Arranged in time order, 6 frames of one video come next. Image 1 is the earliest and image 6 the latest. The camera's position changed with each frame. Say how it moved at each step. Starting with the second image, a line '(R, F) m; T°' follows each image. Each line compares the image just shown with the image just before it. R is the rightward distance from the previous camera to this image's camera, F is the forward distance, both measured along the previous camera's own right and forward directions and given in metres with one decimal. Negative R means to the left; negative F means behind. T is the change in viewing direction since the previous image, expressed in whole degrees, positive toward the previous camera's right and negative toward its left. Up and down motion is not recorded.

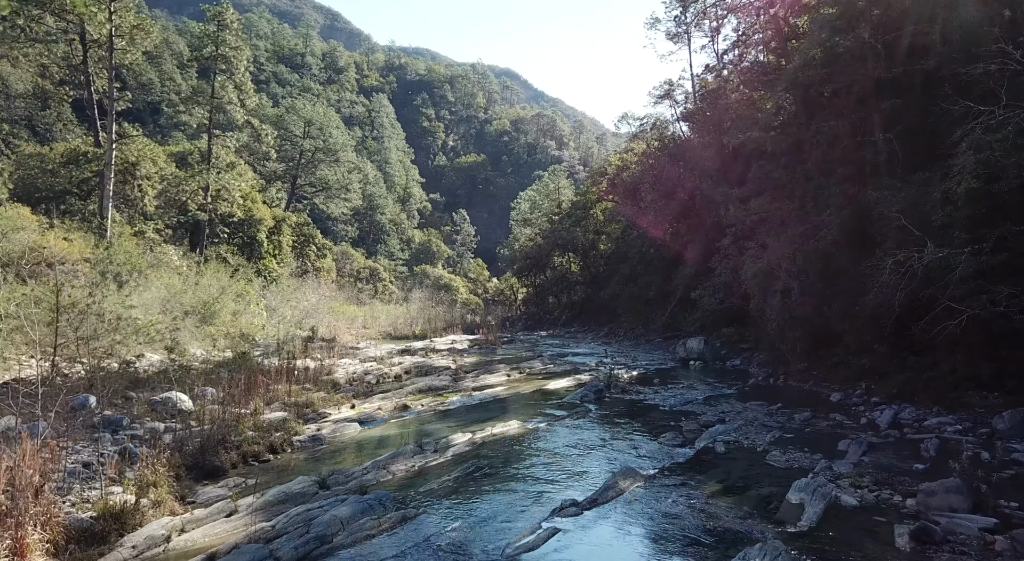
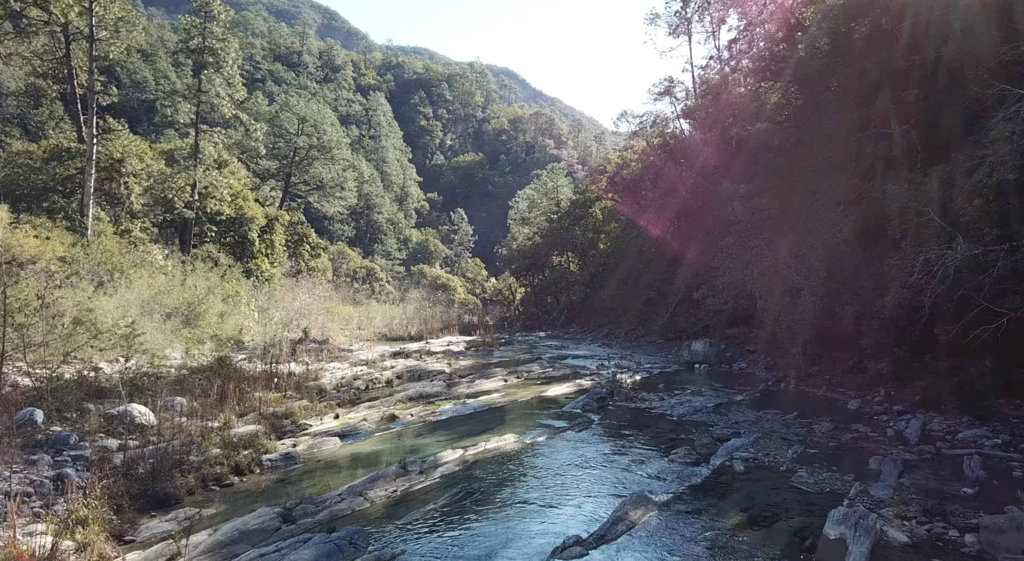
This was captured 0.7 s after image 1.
(0.0, +0.8) m; 0°
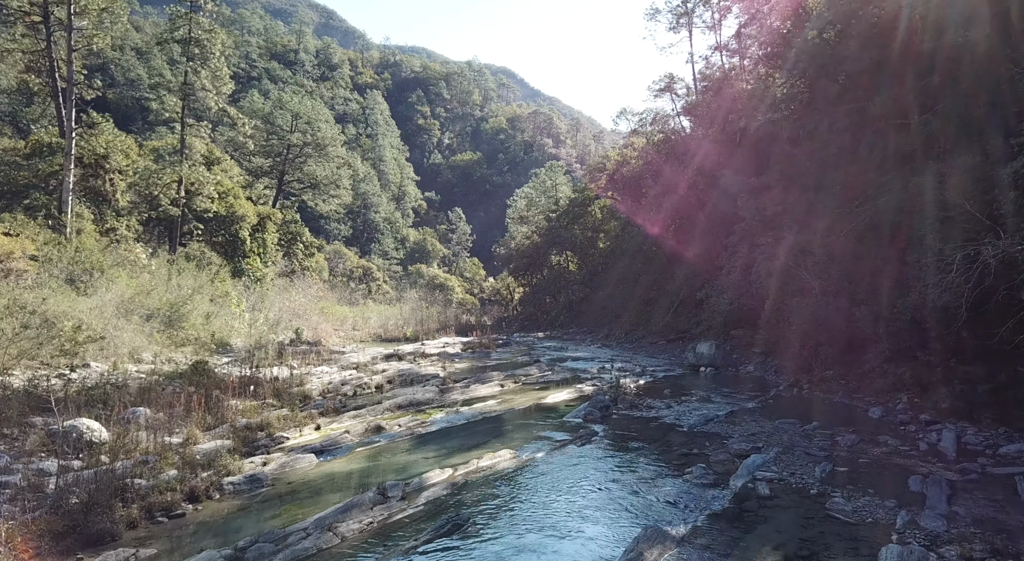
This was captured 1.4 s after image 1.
(0.0, +0.8) m; 0°
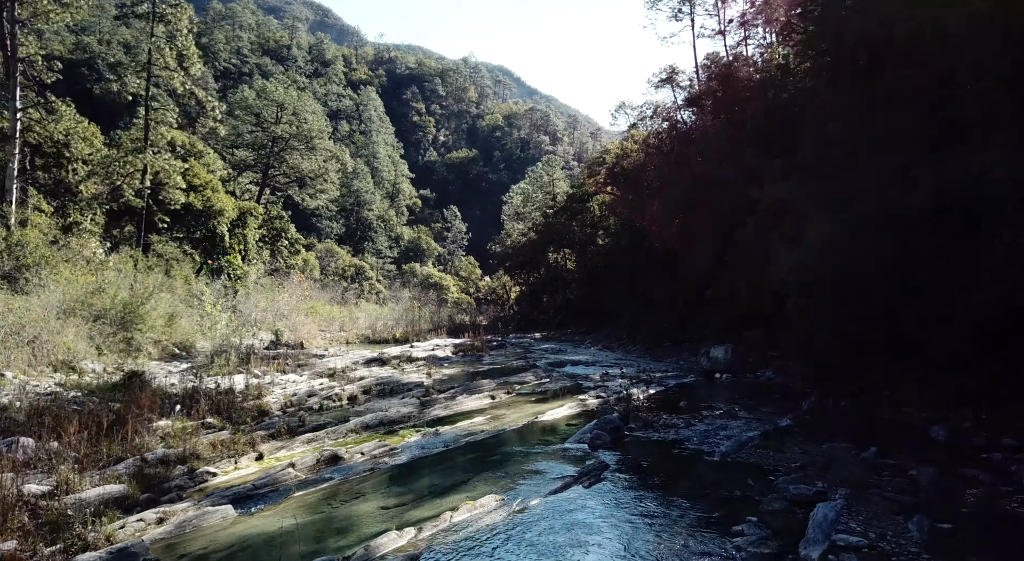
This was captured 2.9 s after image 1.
(+0.1, +1.8) m; 0°
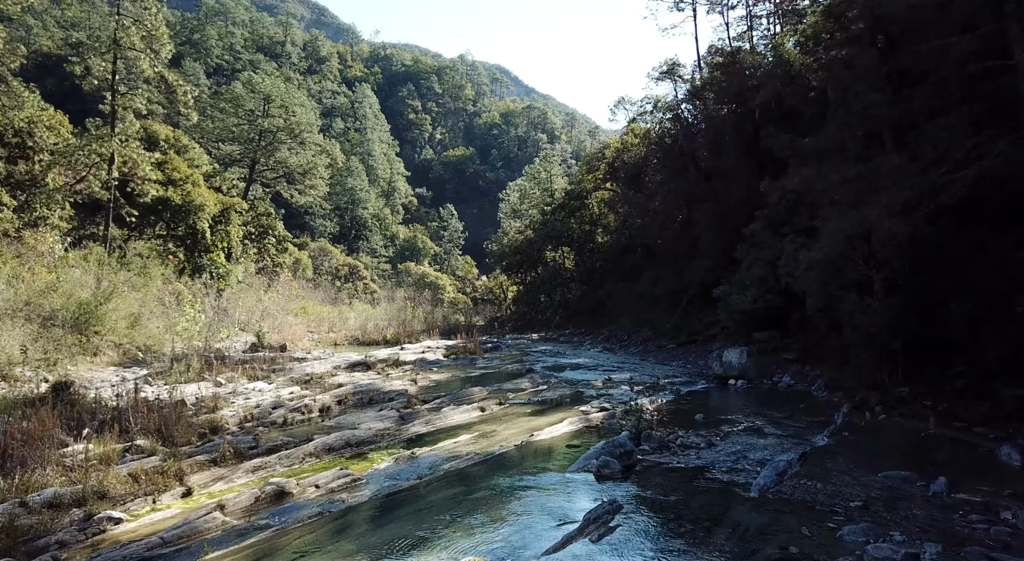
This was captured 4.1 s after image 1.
(+0.1, +1.4) m; 0°
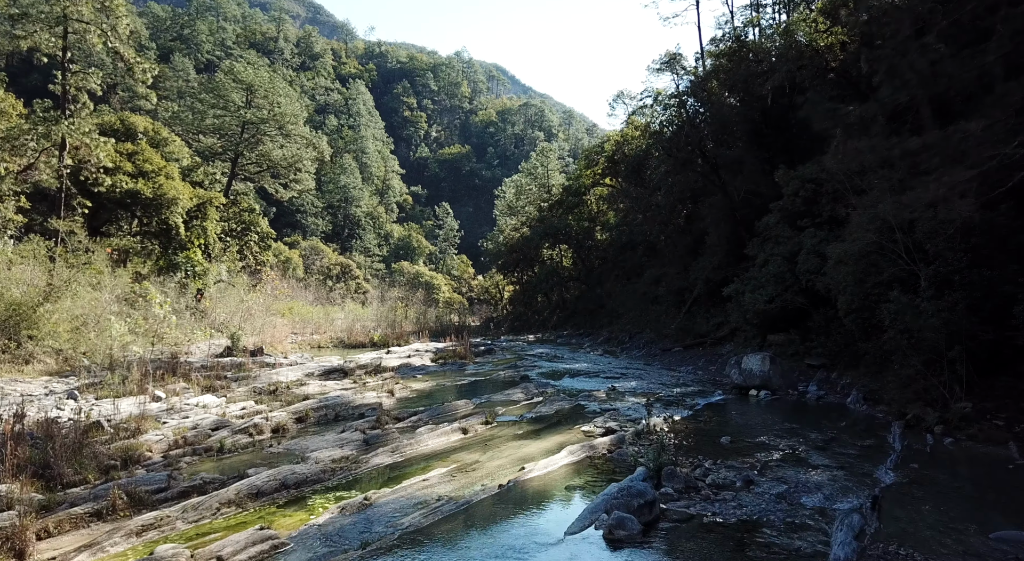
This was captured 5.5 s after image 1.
(+0.1, +1.8) m; 0°
